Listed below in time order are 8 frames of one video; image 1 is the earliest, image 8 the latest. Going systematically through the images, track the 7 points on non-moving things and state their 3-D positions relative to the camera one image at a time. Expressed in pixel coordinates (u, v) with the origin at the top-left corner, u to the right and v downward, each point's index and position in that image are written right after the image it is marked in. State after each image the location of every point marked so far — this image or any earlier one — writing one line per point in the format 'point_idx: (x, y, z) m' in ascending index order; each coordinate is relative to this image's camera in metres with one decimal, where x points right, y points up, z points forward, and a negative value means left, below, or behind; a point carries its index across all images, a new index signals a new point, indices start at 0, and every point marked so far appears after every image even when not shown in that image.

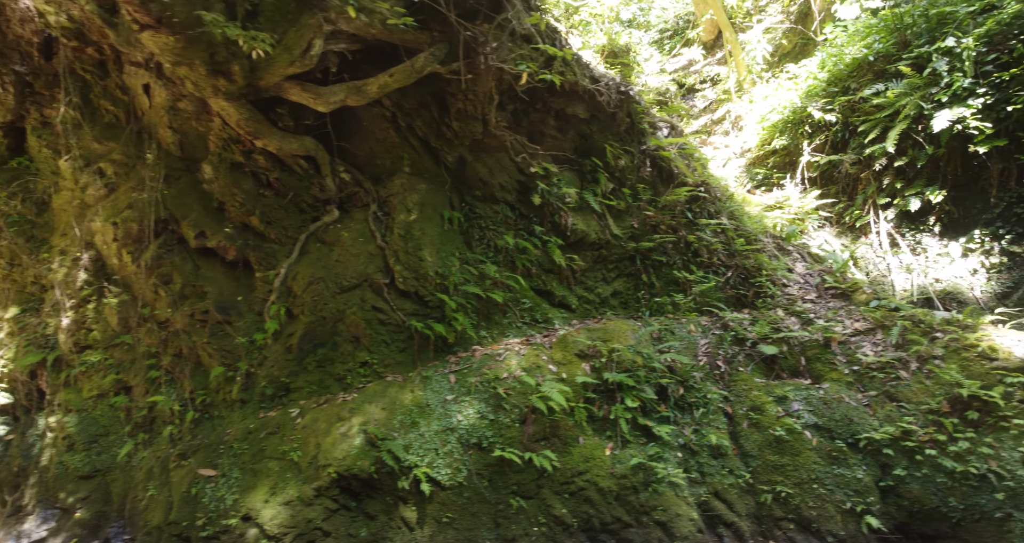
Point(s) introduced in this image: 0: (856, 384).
0: (+3.0, -1.0, +5.0) m
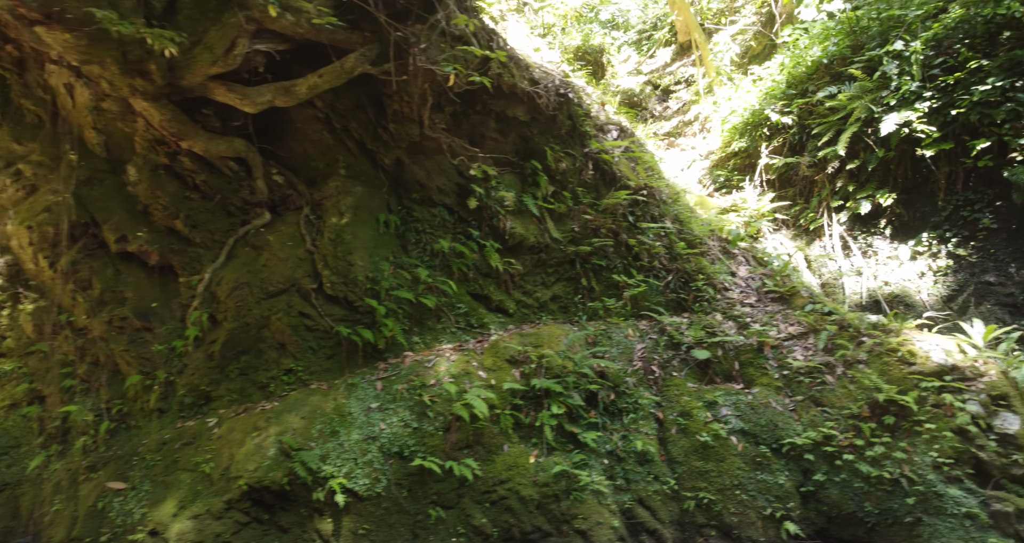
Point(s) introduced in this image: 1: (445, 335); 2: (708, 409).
0: (+2.4, -1.0, +5.0) m
1: (-0.6, -0.6, +5.5) m
2: (+1.7, -1.2, +5.0) m
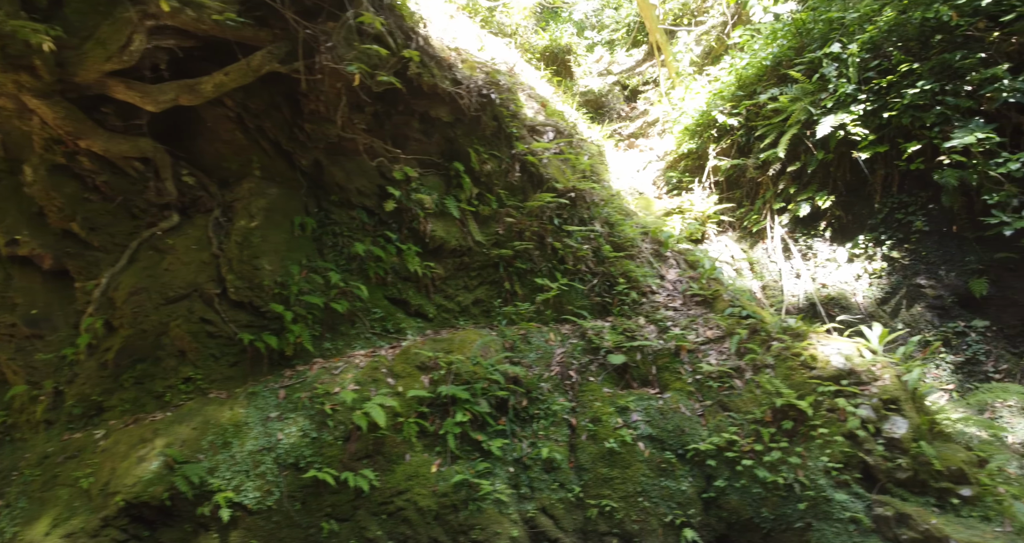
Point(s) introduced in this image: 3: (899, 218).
0: (+1.6, -1.1, +5.0) m
1: (-1.4, -0.6, +5.4) m
2: (+0.9, -1.2, +5.0) m
3: (+5.3, +0.7, +7.8) m
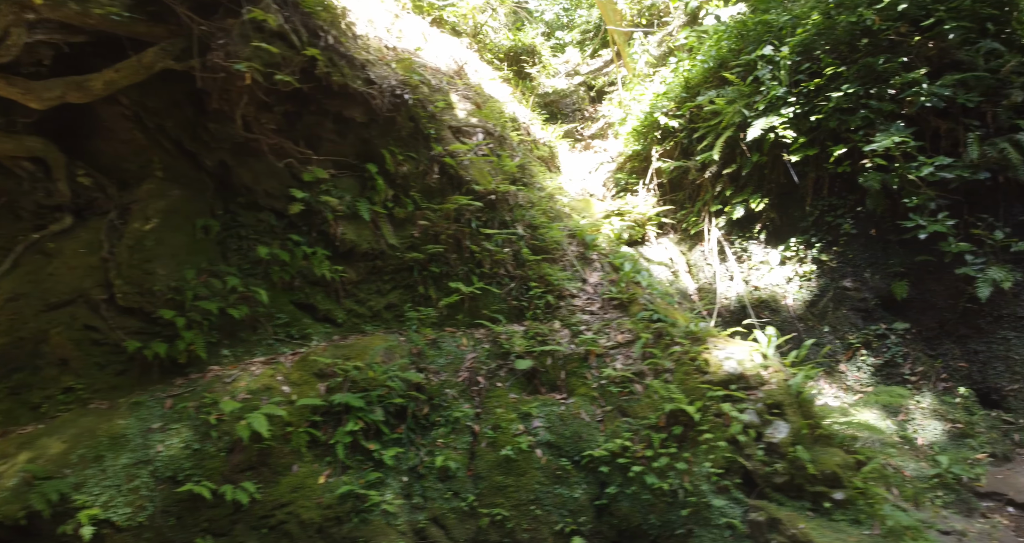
0: (+0.7, -1.1, +5.0) m
1: (-2.3, -0.7, +5.2) m
2: (+0.1, -1.3, +4.9) m
3: (+4.3, +0.7, +7.9) m
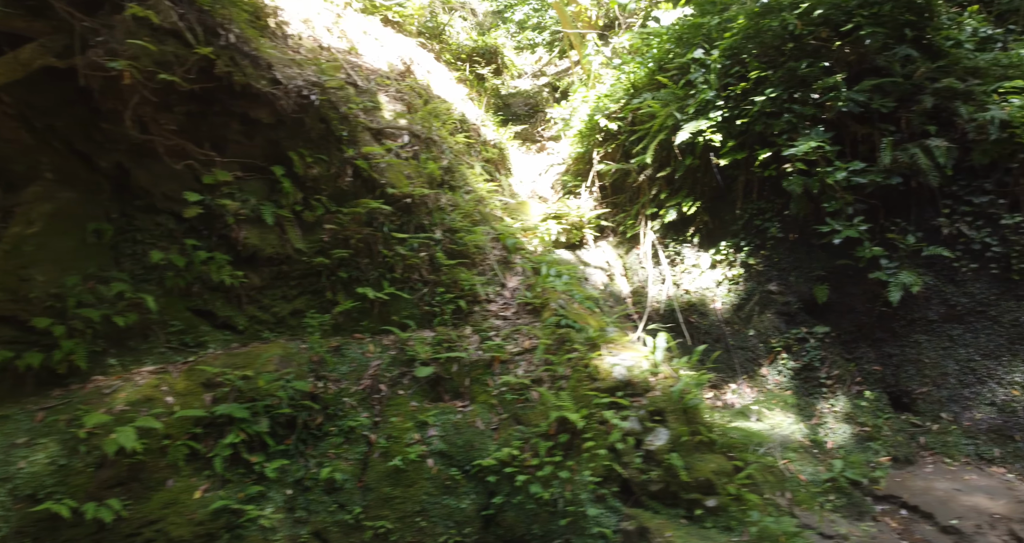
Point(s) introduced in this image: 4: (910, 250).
0: (-0.1, -1.1, +4.9) m
1: (-3.2, -0.7, +5.0) m
2: (-0.8, -1.3, +4.8) m
3: (+3.3, +0.6, +8.0) m
4: (+4.5, +0.2, +6.5) m
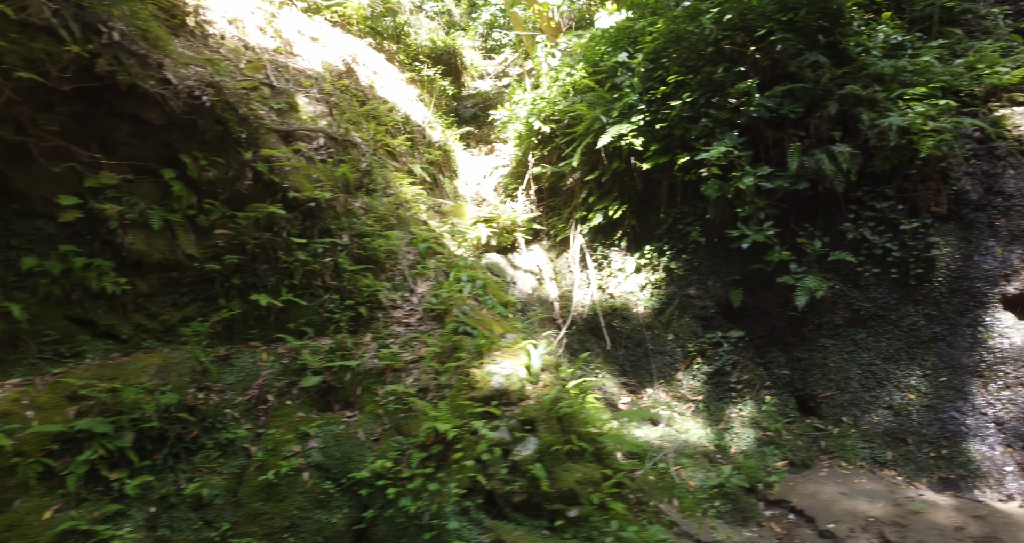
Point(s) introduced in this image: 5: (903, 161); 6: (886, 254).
0: (-1.1, -1.2, +4.8) m
1: (-4.1, -0.8, +4.8) m
2: (-1.7, -1.4, +4.7) m
3: (+2.3, +0.6, +8.0) m
4: (+3.5, +0.2, +6.6) m
5: (+4.2, +1.2, +6.3) m
6: (+4.1, +0.2, +6.3) m
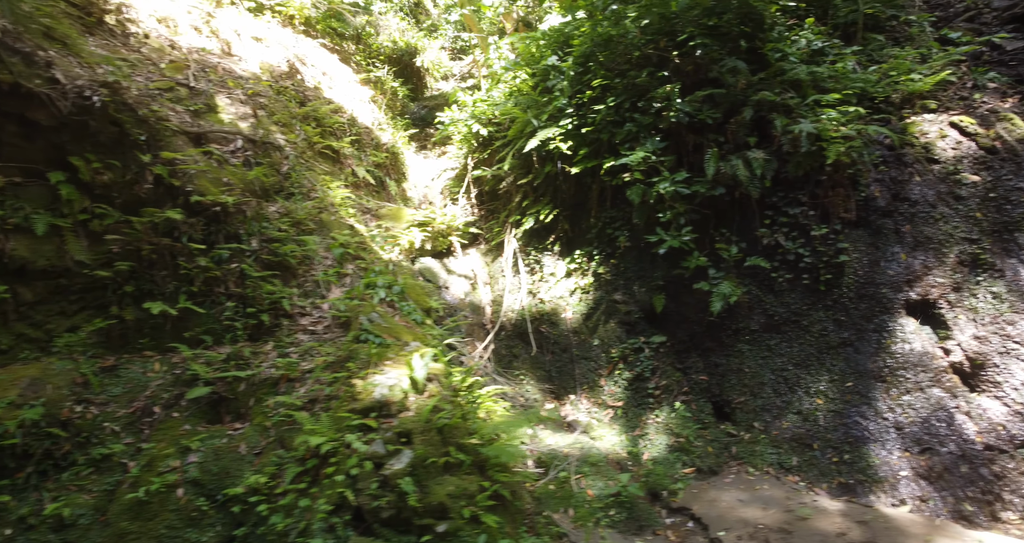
0: (-2.0, -1.3, +4.6) m
1: (-5.0, -0.9, +4.6) m
2: (-2.6, -1.4, +4.5) m
3: (+1.3, +0.5, +8.0) m
4: (+2.5, +0.1, +6.6) m
5: (+3.3, +1.1, +6.3) m
6: (+3.1, +0.1, +6.4) m
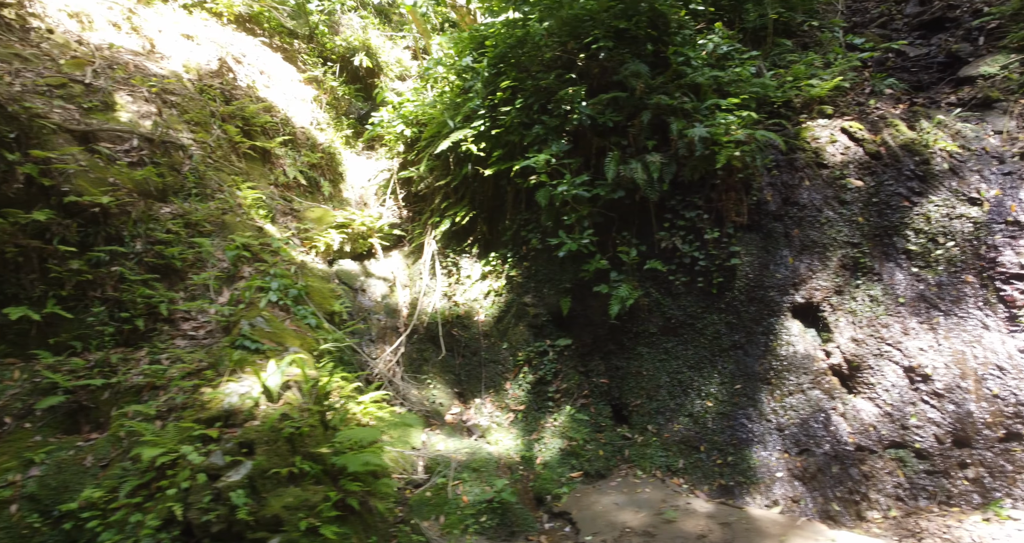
0: (-3.0, -1.3, +4.4) m
1: (-6.0, -0.9, +4.2) m
2: (-3.6, -1.5, +4.3) m
3: (+0.1, +0.5, +7.9) m
4: (+1.4, +0.1, +6.6) m
5: (+2.2, +1.1, +6.4) m
6: (+2.0, +0.1, +6.4) m
